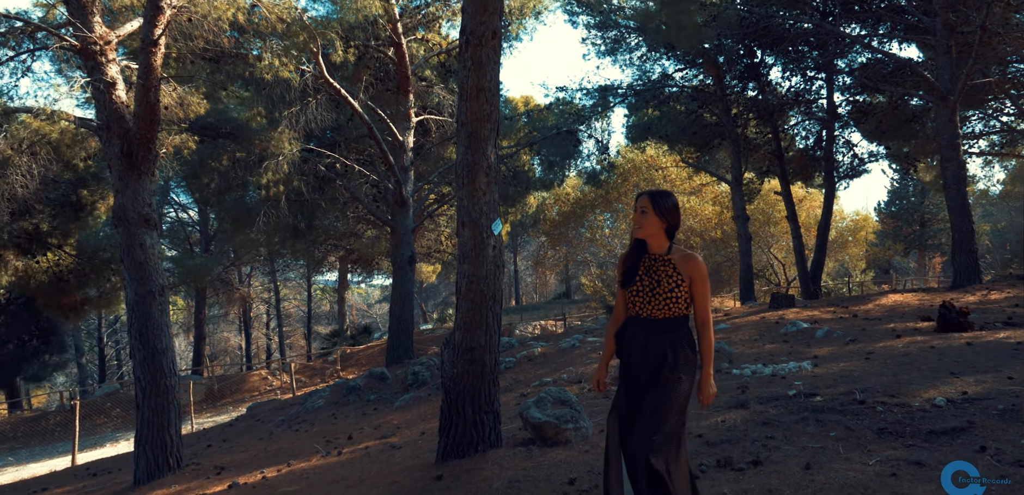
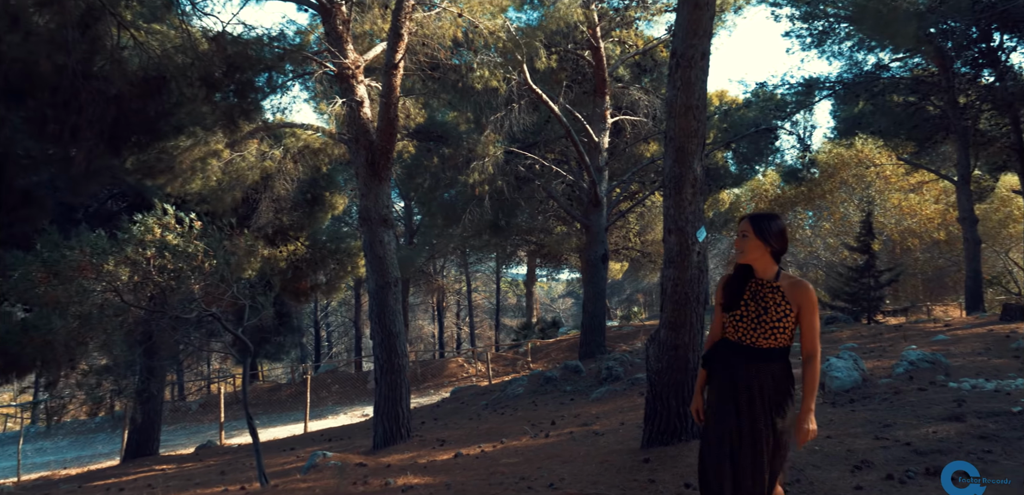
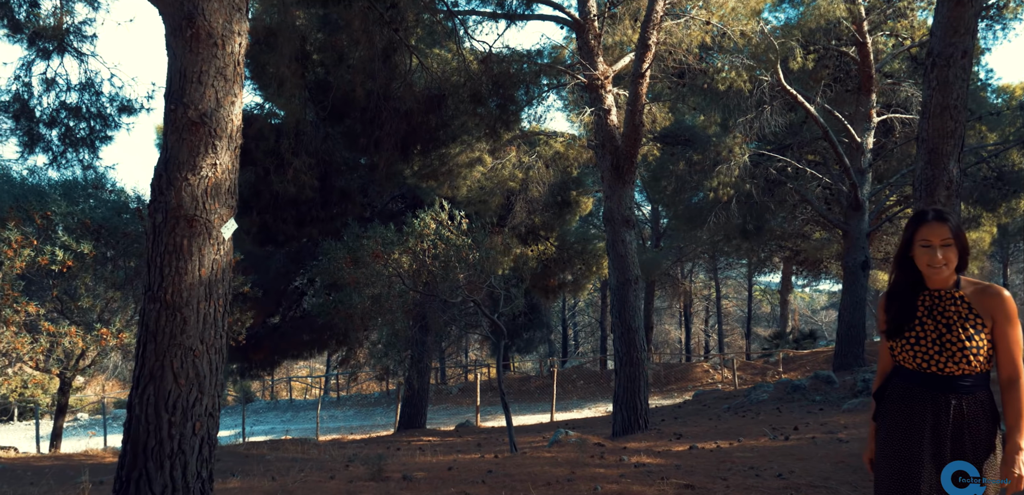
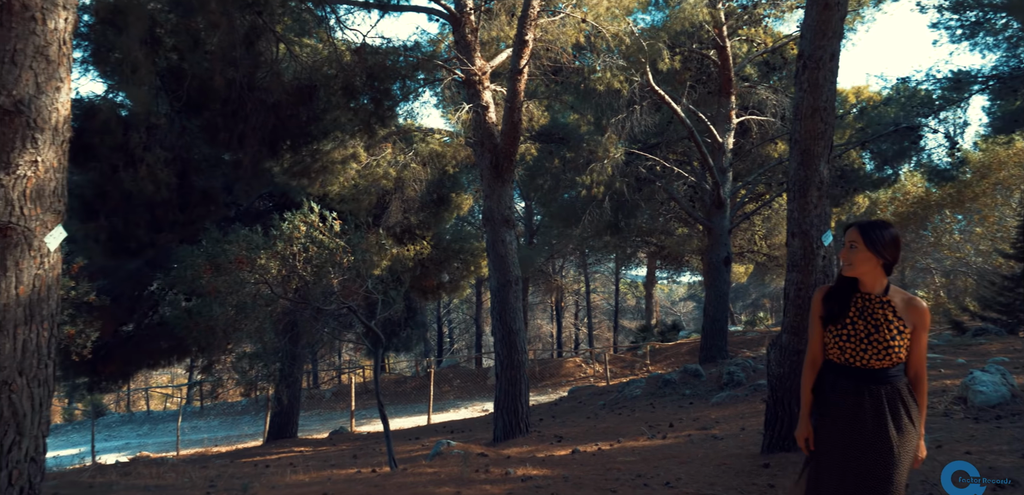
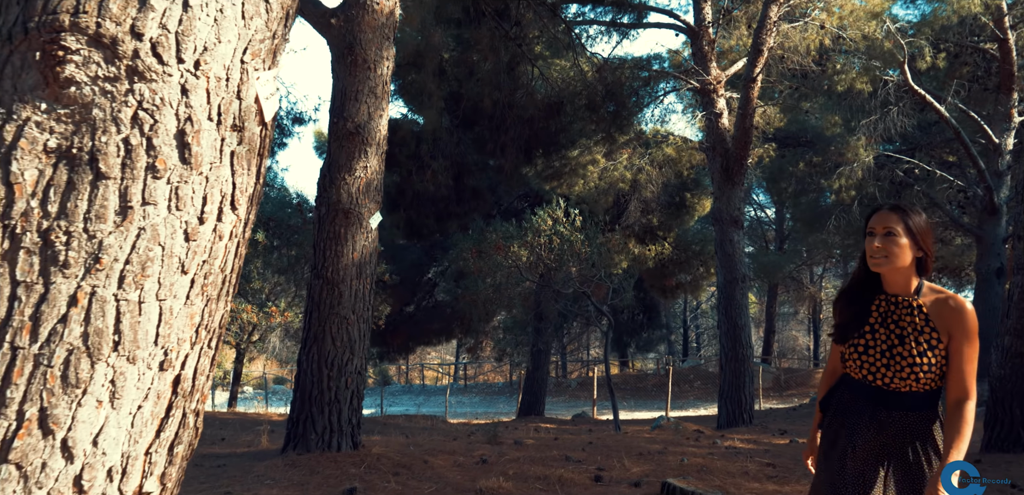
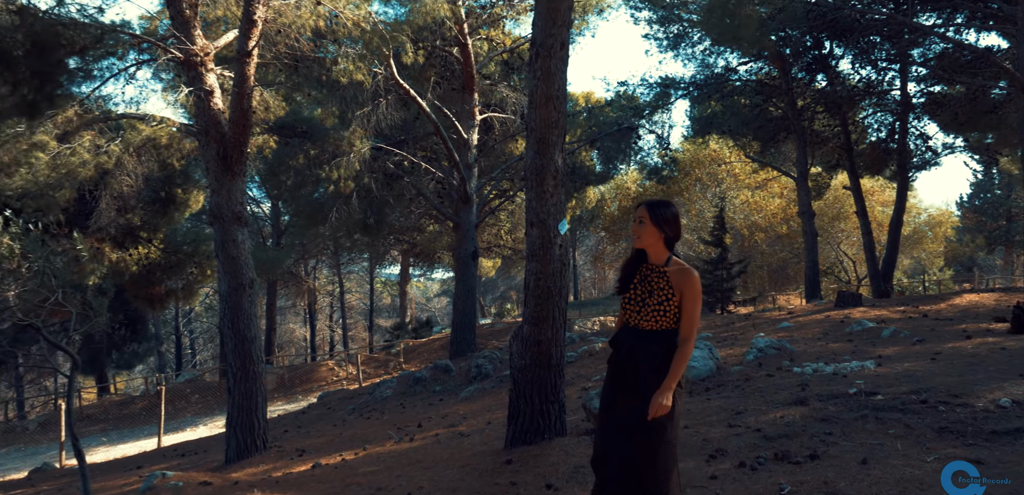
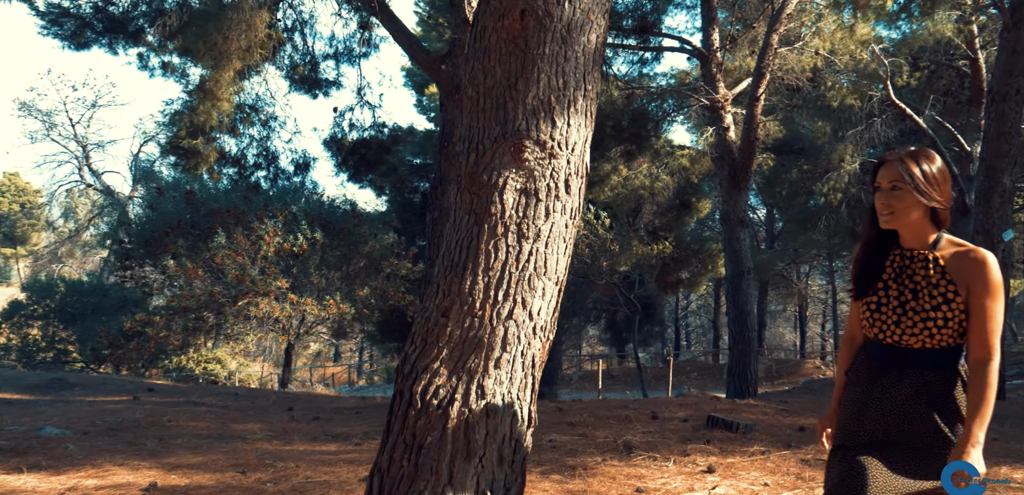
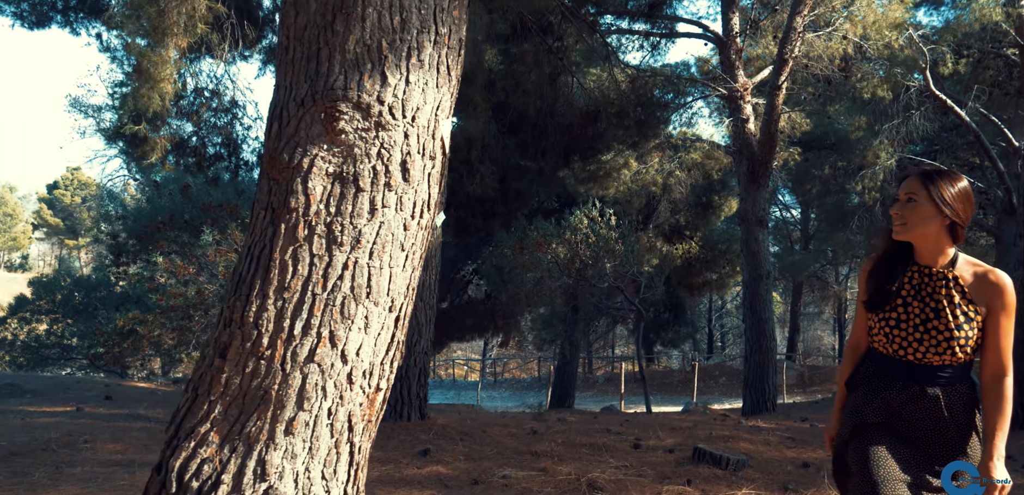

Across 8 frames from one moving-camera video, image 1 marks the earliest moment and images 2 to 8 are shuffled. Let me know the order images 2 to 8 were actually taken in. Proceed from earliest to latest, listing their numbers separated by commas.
6, 2, 4, 3, 5, 8, 7
